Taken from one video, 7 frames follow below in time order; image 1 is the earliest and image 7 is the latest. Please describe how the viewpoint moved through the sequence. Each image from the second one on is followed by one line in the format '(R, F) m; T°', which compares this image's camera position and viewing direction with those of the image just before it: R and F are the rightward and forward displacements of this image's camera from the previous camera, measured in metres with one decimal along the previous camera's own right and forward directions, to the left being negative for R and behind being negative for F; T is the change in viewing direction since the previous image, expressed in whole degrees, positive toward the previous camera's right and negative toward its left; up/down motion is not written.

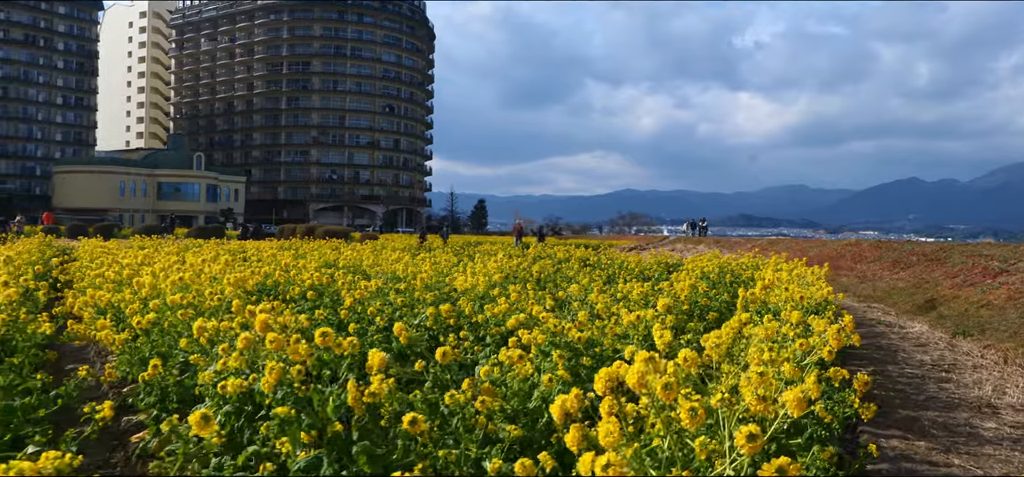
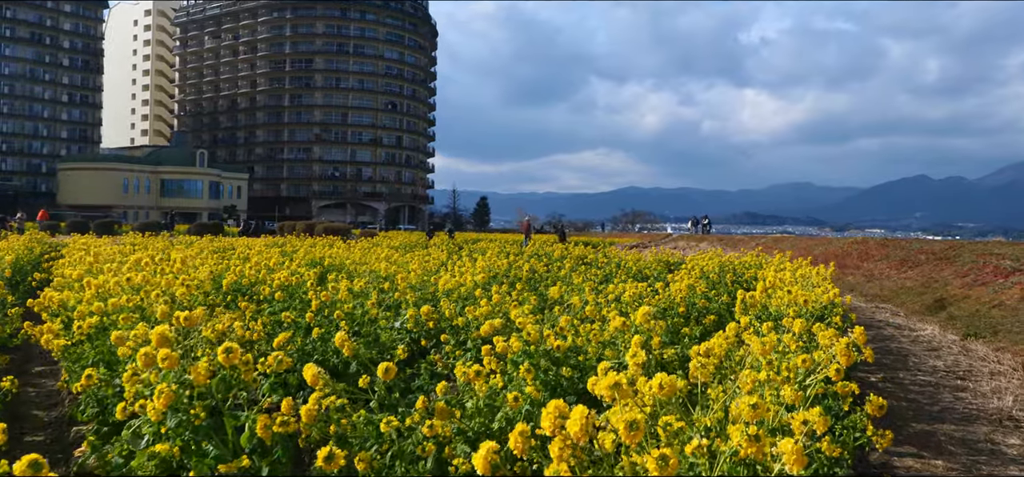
(+0.2, +0.4) m; 0°
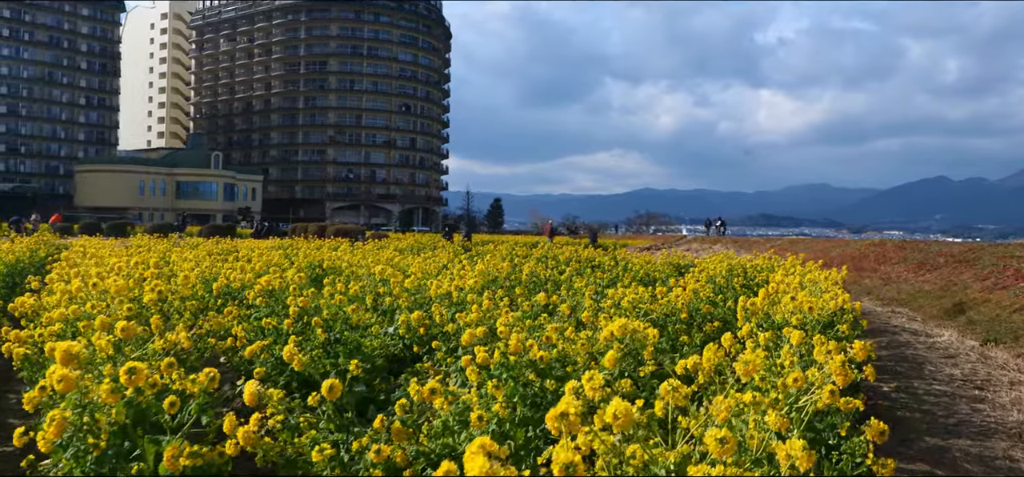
(+0.2, +0.2) m; -1°
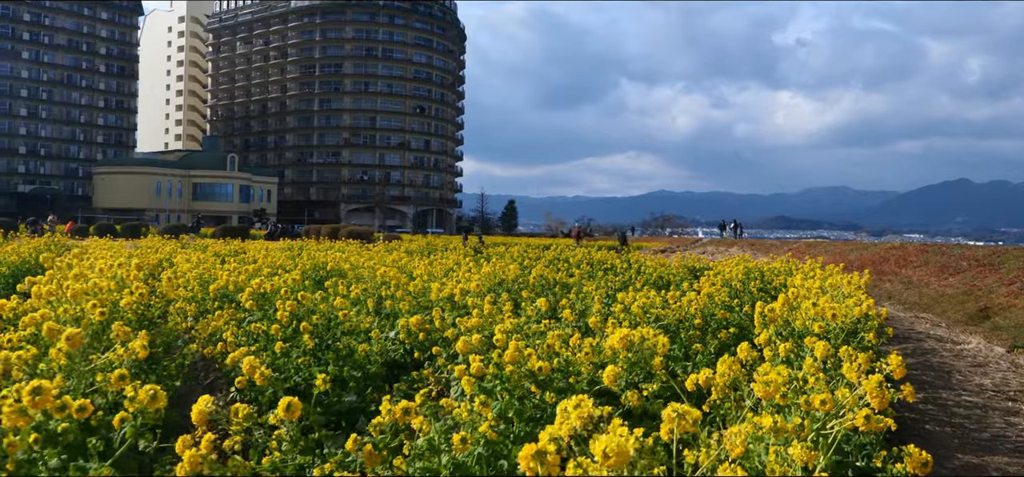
(+0.1, +0.3) m; -1°
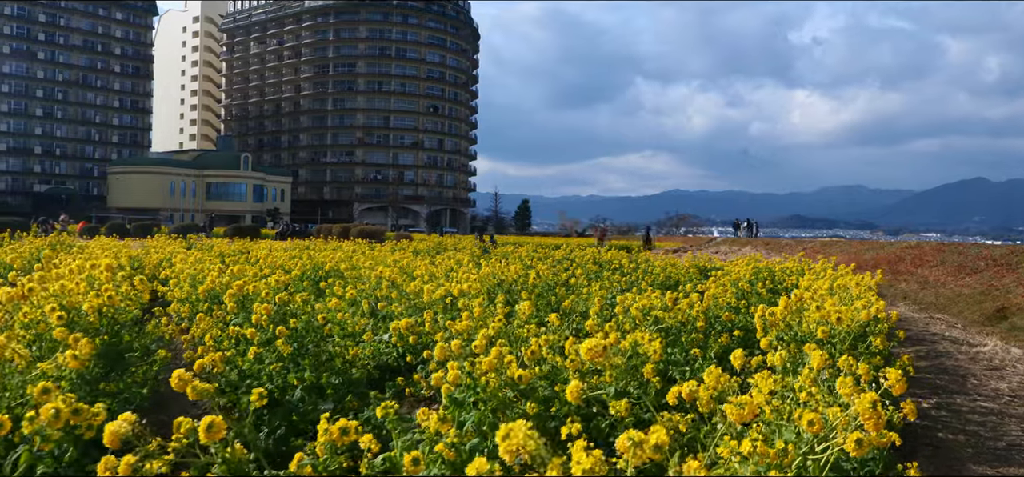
(+0.2, +0.2) m; -1°
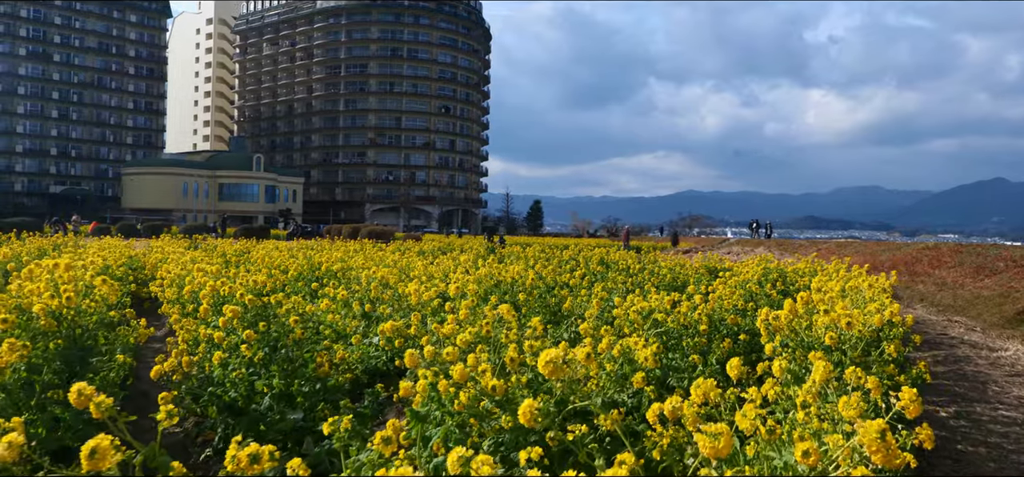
(+0.2, +0.3) m; -1°
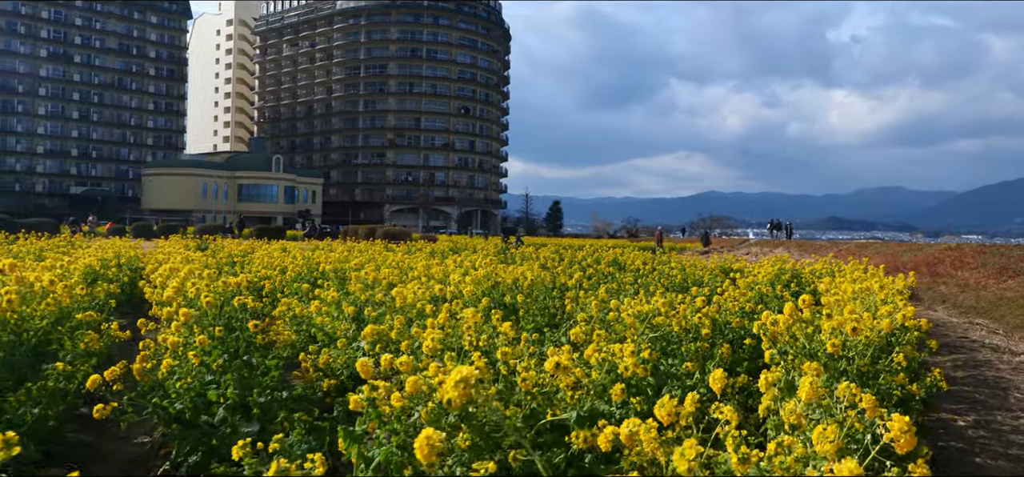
(+0.2, +0.3) m; -2°
